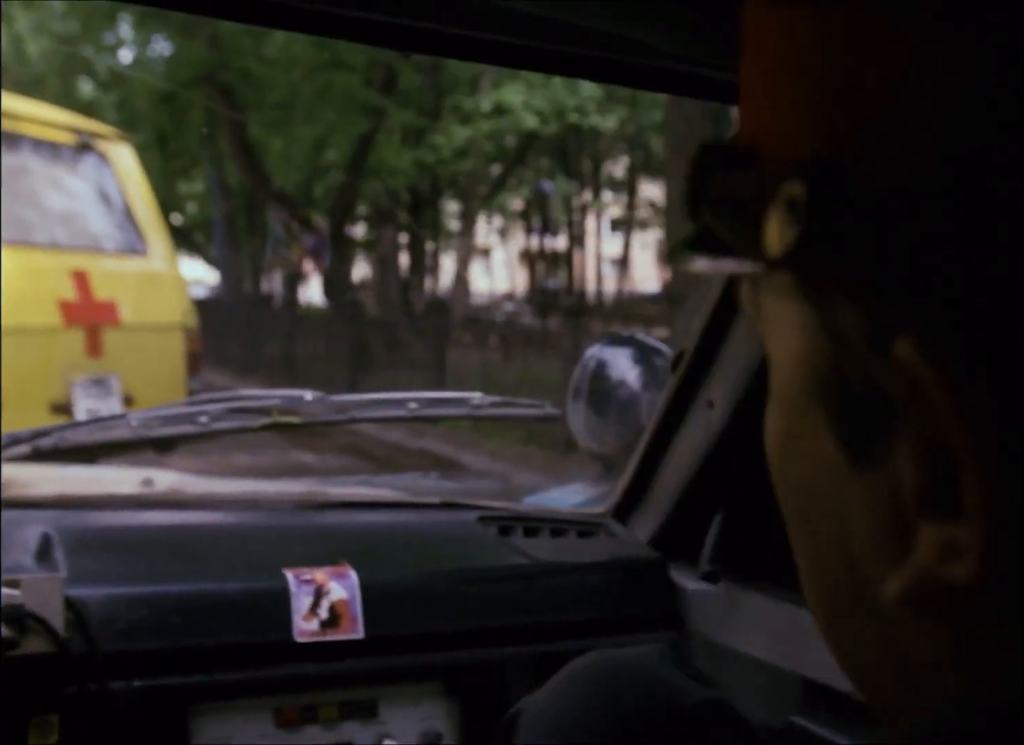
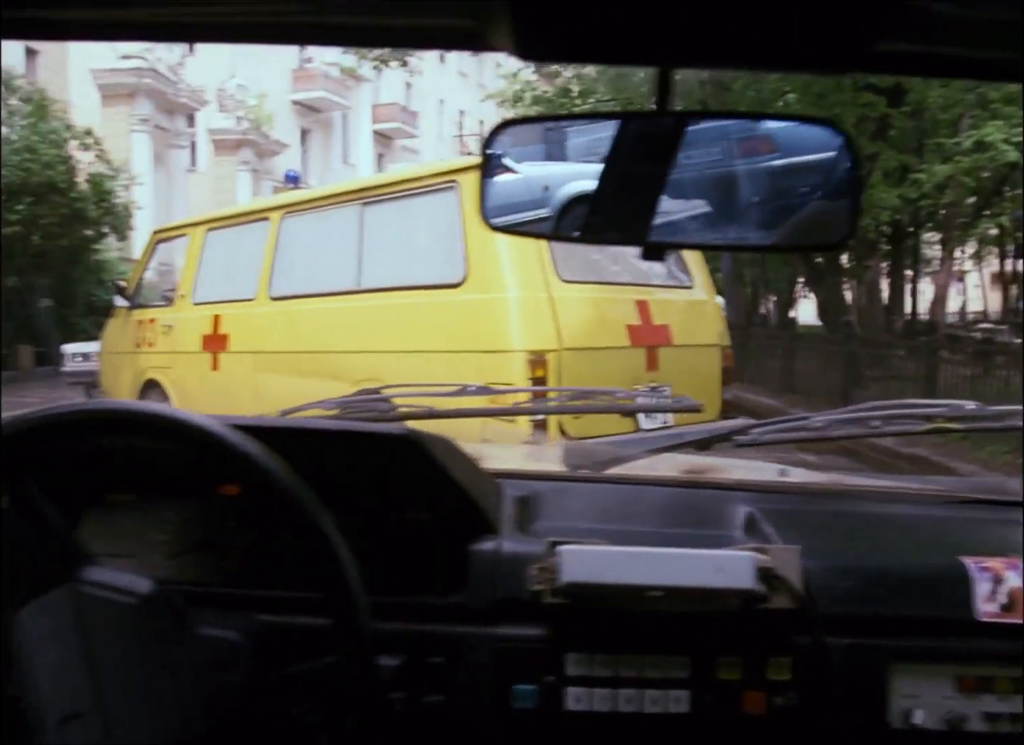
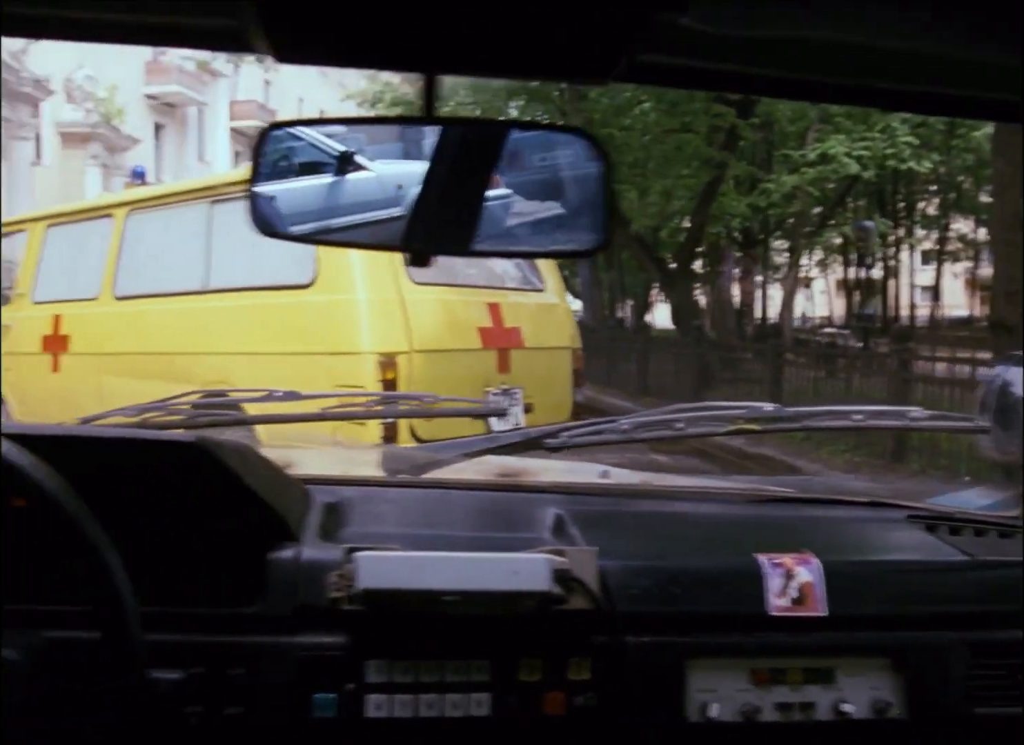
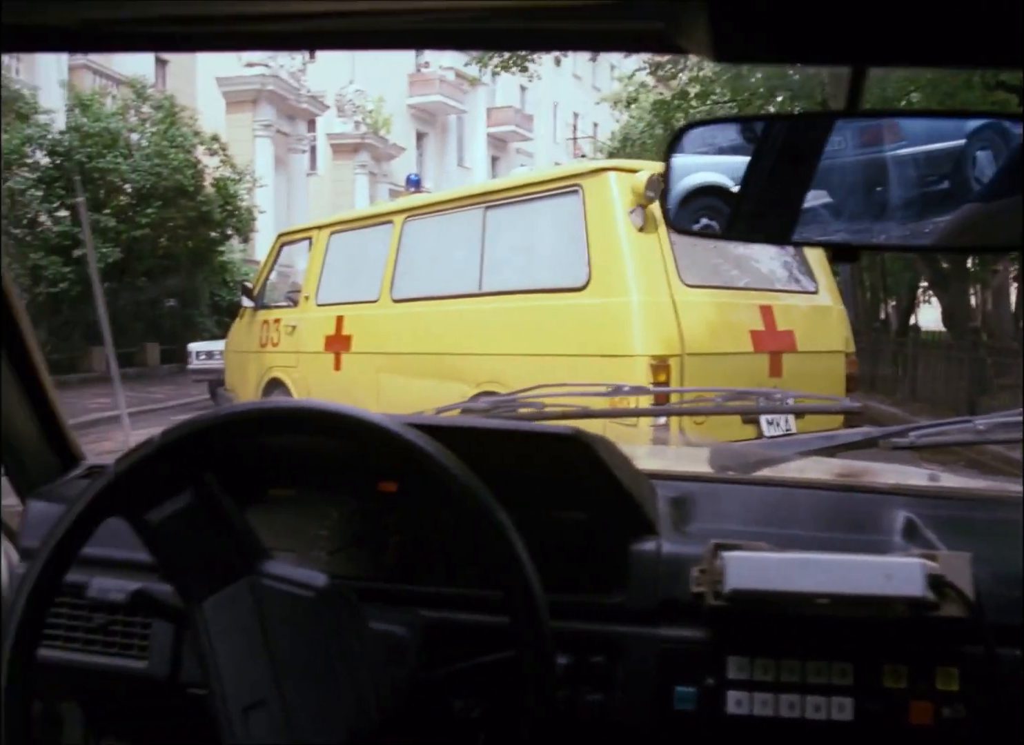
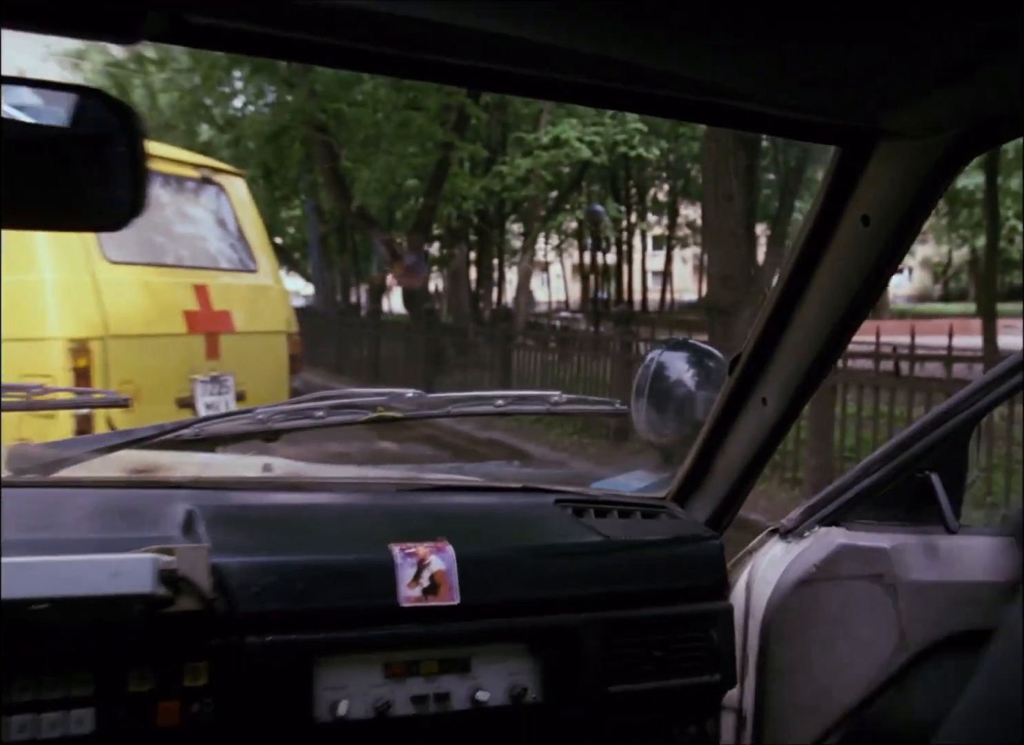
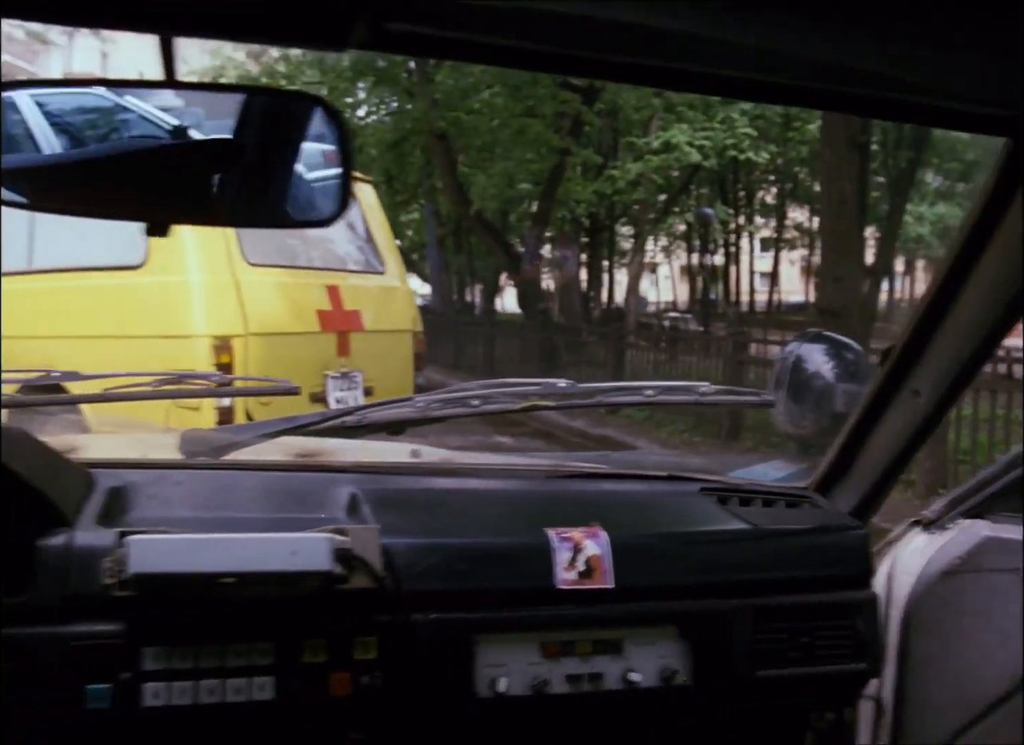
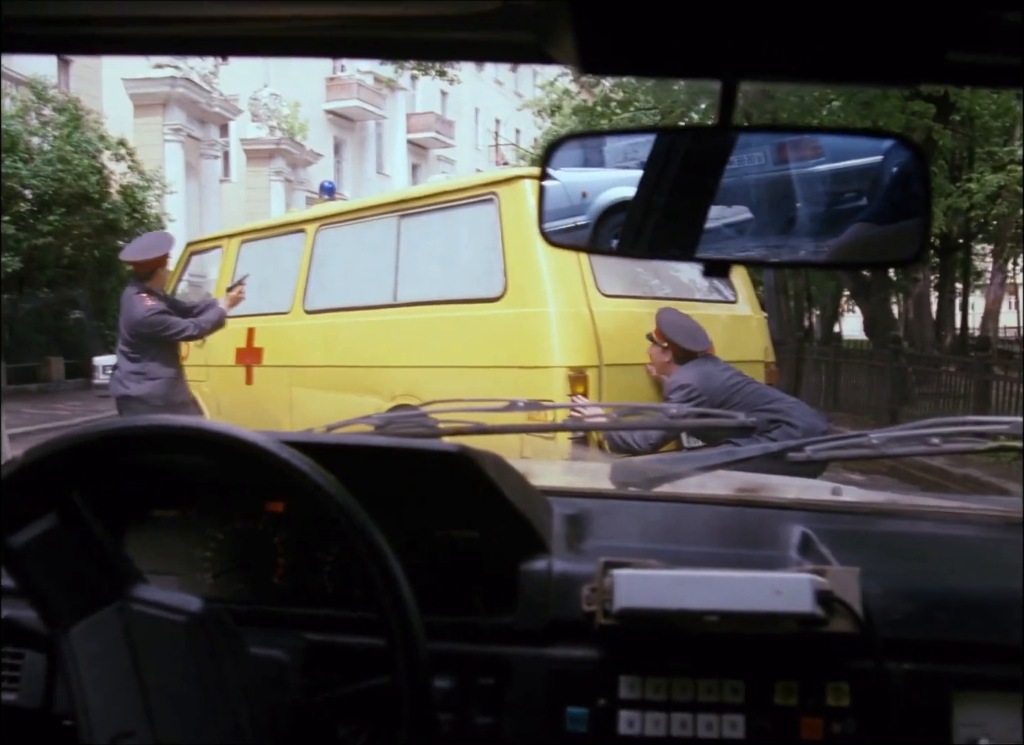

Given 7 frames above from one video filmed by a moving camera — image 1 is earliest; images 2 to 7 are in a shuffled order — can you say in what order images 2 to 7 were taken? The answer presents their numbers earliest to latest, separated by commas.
5, 6, 3, 2, 4, 7
